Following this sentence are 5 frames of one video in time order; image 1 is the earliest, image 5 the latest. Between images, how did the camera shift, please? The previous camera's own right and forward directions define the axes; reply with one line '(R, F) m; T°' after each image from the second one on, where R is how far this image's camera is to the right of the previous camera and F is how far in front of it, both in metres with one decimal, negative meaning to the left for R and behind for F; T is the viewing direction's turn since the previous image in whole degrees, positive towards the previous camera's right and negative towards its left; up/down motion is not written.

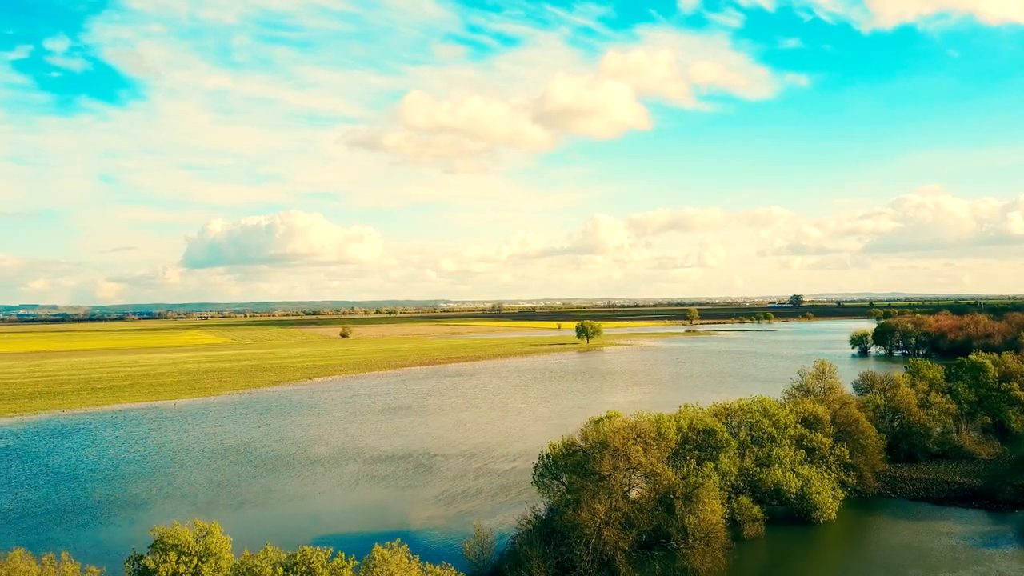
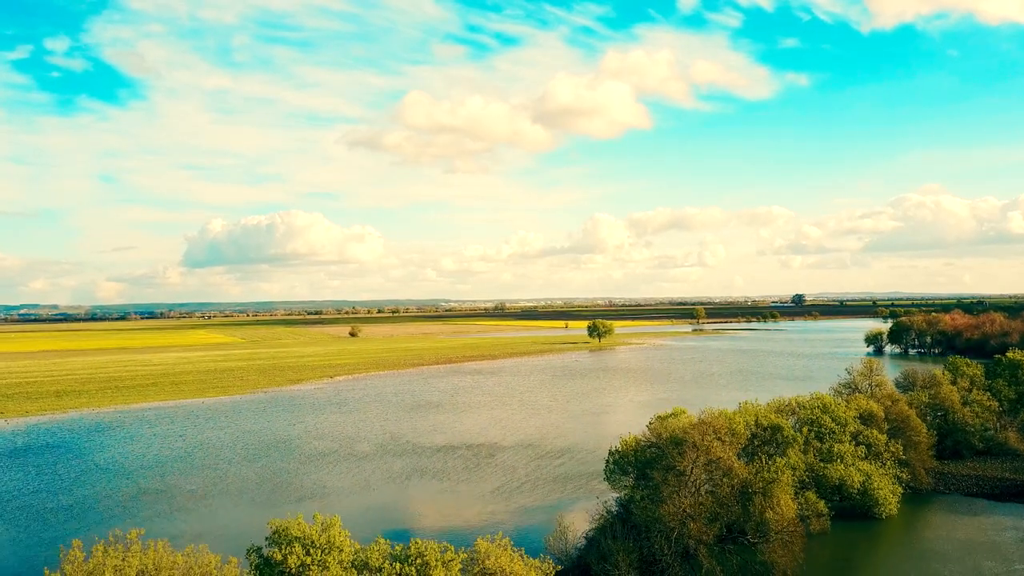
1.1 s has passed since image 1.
(-3.0, -0.3) m; 0°
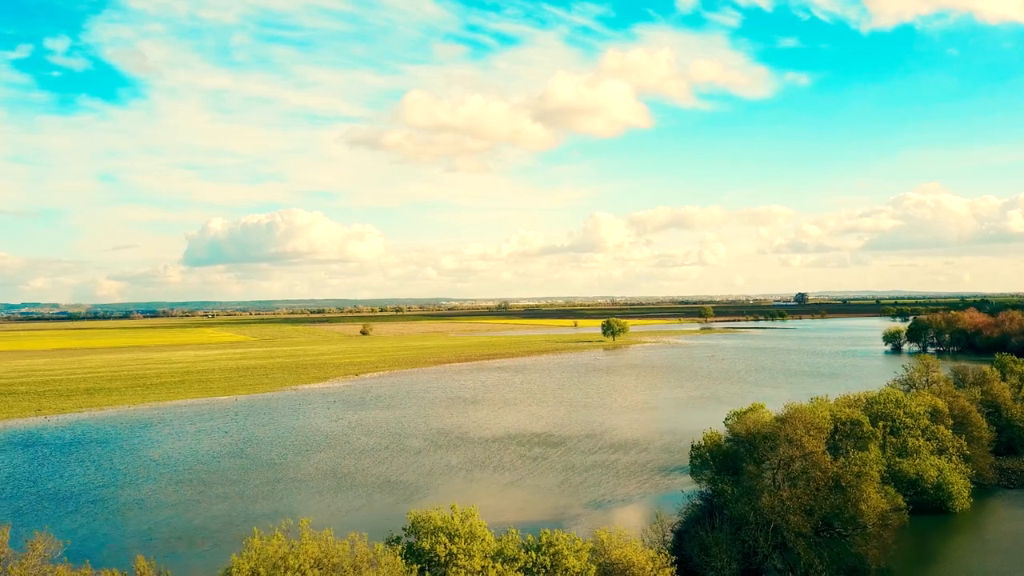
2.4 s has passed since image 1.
(-3.6, -0.3) m; 0°
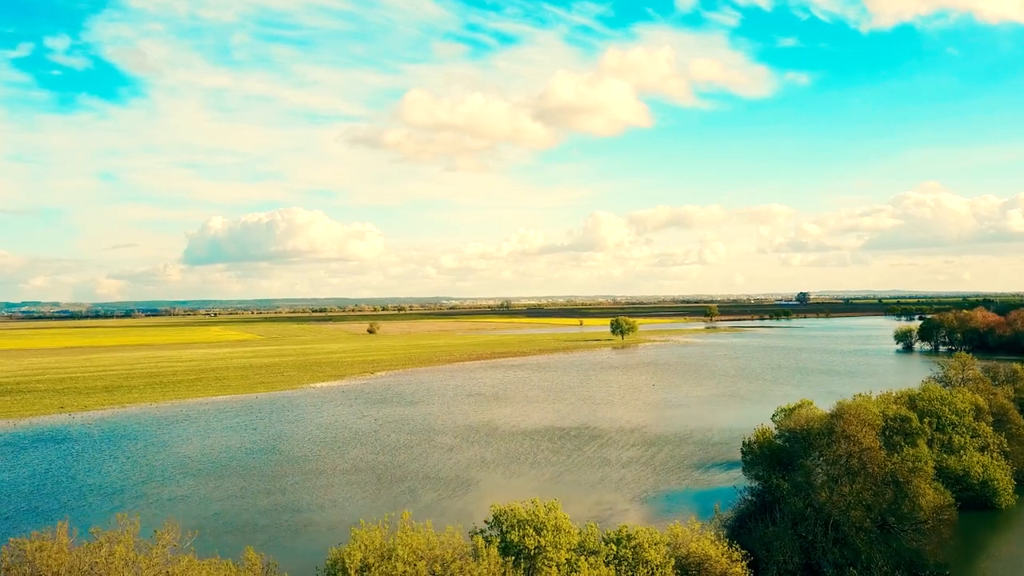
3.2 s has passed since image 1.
(-2.2, -0.1) m; 0°
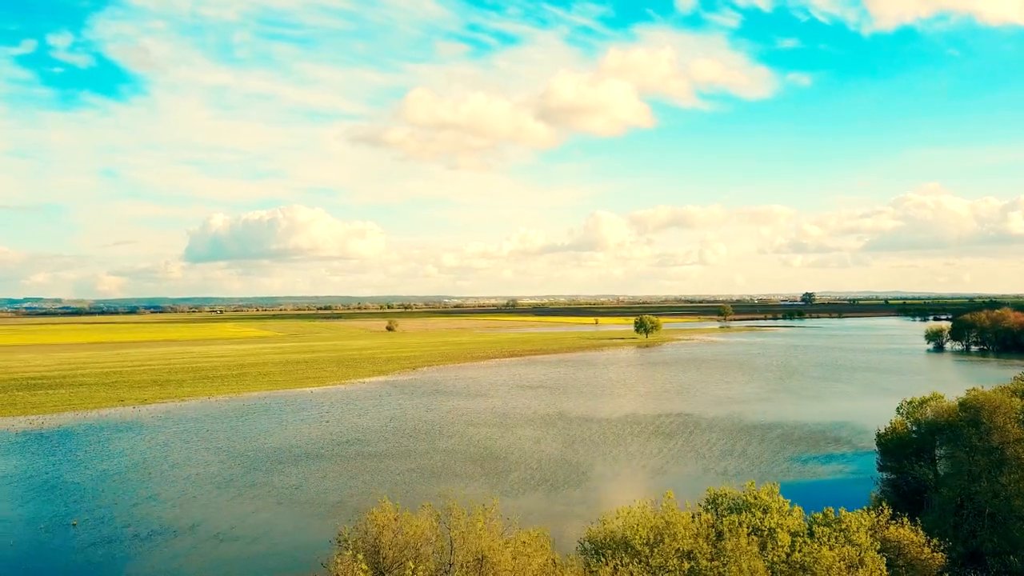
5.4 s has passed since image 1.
(-6.0, -0.4) m; 0°
